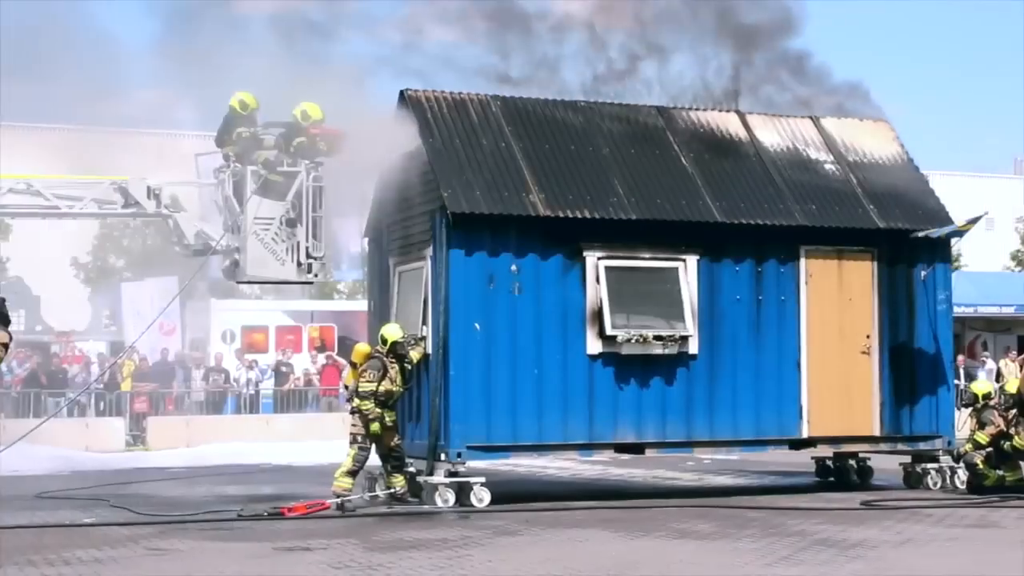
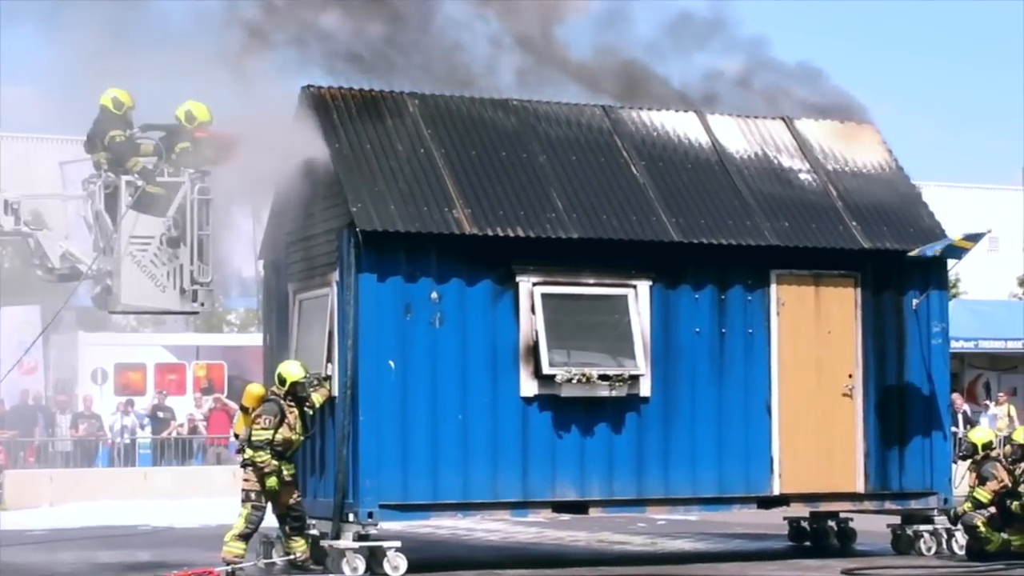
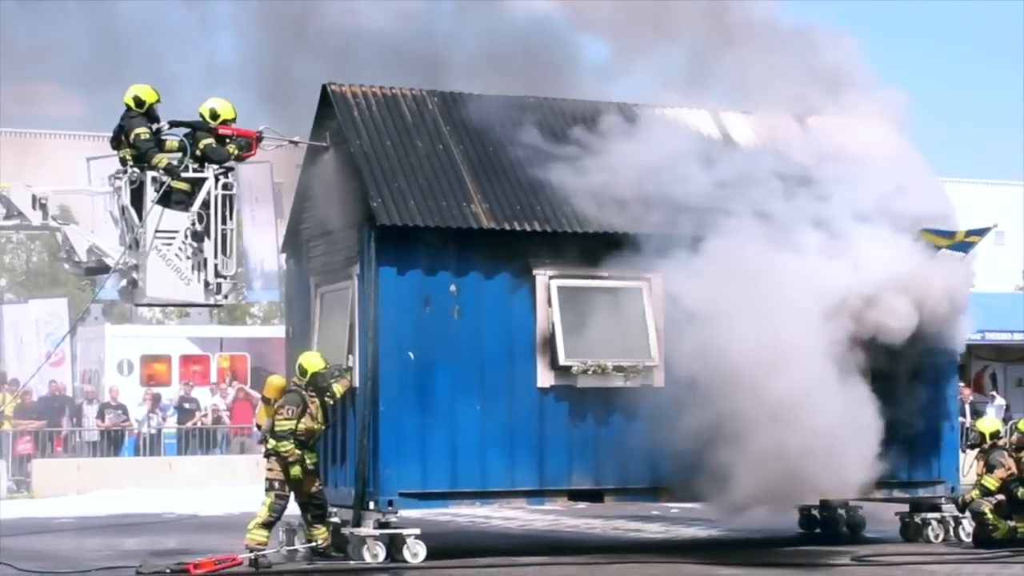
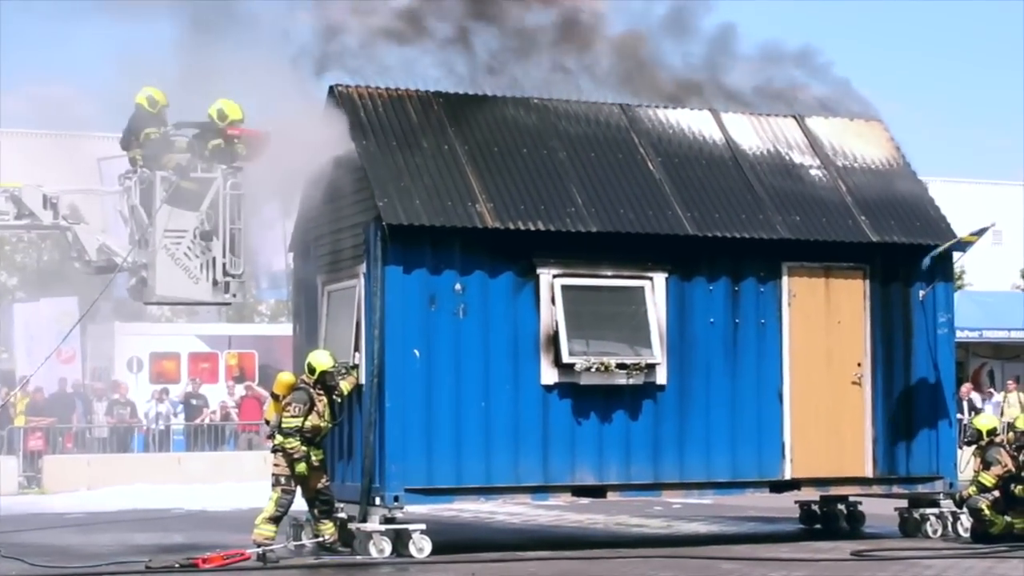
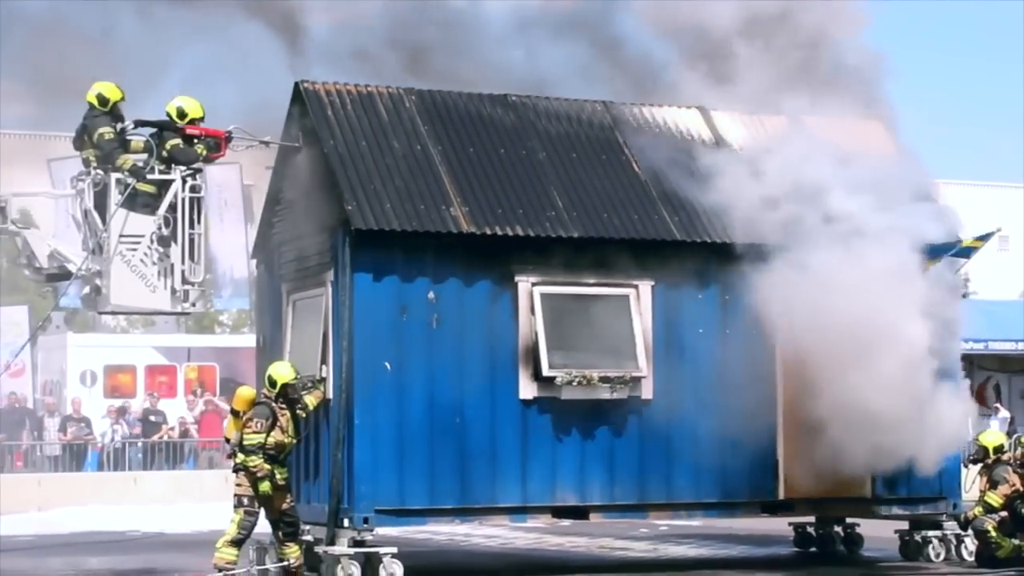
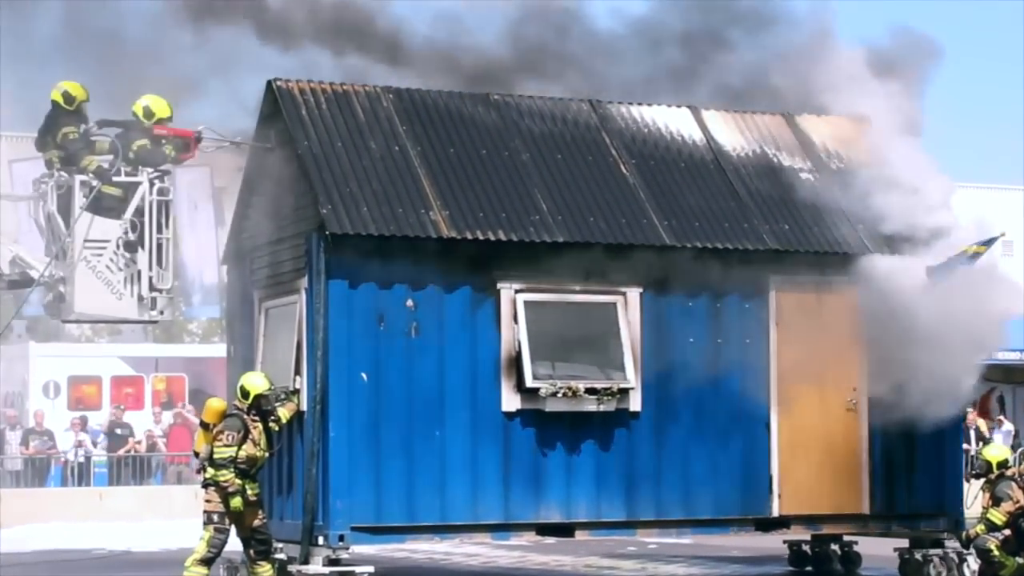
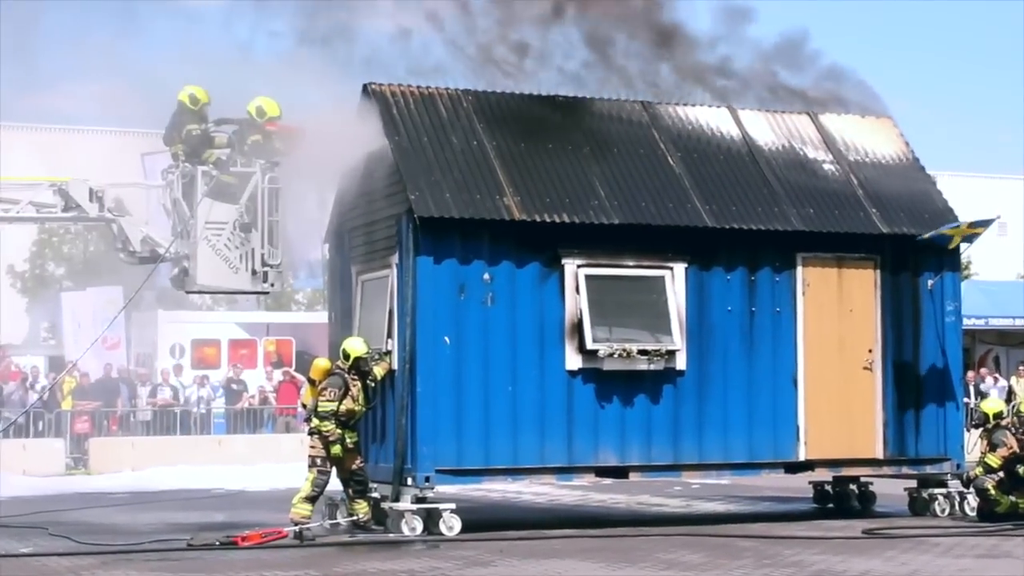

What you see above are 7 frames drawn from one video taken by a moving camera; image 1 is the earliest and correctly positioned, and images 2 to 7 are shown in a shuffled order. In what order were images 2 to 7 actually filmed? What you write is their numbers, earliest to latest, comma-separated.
7, 4, 2, 6, 5, 3
